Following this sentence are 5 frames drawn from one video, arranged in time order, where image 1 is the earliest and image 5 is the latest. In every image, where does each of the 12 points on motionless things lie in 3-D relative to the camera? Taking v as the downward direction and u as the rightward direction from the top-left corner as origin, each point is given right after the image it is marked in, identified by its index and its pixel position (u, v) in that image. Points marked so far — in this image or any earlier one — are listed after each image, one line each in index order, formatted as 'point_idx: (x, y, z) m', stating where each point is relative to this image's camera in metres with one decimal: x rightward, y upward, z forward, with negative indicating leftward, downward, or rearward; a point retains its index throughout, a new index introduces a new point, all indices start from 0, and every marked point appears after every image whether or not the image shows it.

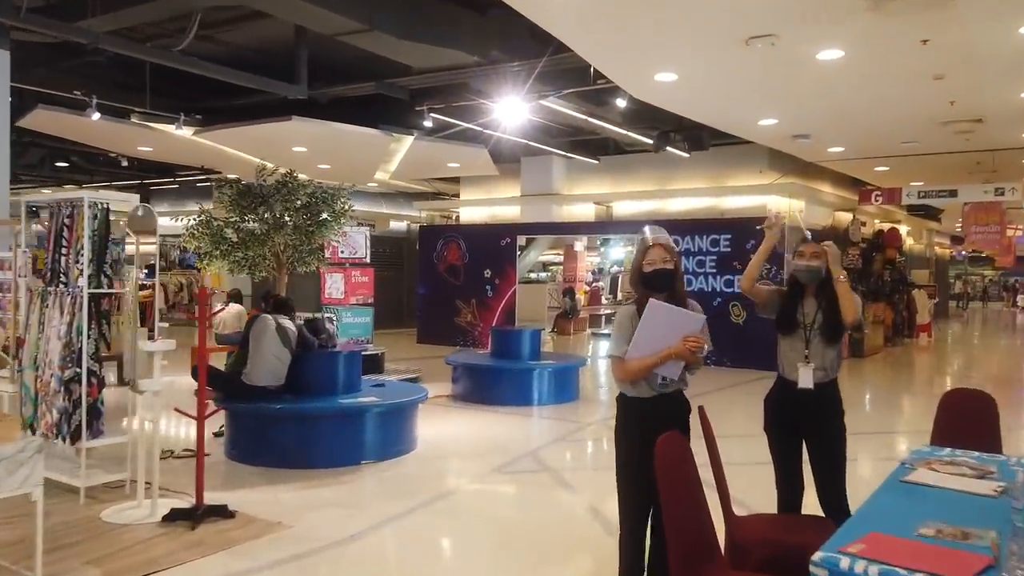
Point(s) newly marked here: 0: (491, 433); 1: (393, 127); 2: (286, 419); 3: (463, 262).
0: (-0.2, -1.3, +6.6) m
1: (-1.5, +2.0, +9.5) m
2: (-1.6, -0.9, +5.3) m
3: (-0.9, +0.5, +13.5) m
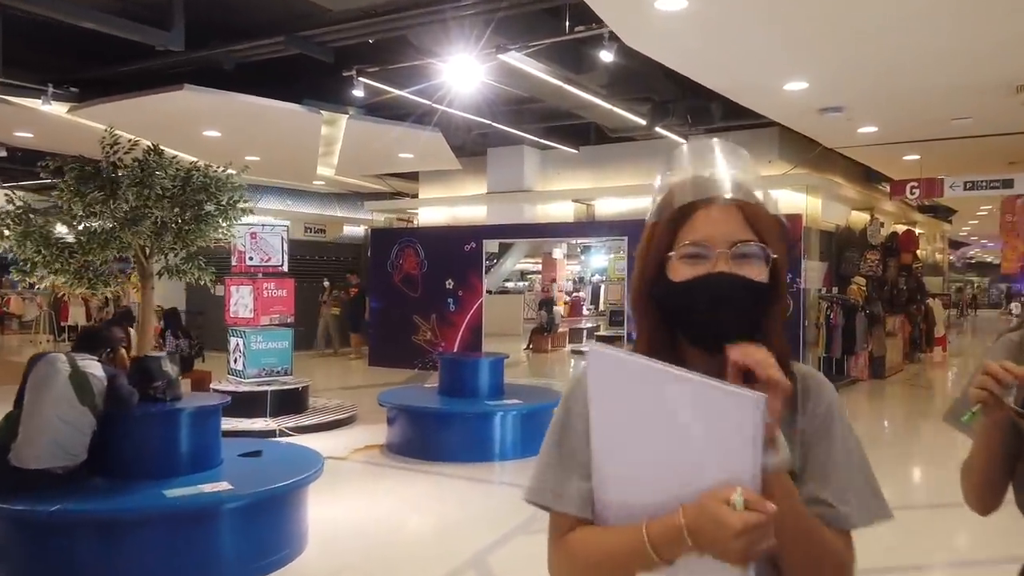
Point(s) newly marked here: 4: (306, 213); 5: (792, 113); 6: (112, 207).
0: (-0.5, -1.4, +4.6) m
1: (-1.9, +1.8, +7.6) m
2: (-1.9, -1.0, +3.3) m
3: (-1.4, +0.3, +11.6) m
4: (-3.7, +1.3, +13.6) m
5: (+2.6, +1.6, +7.2) m
6: (-2.6, +0.5, +5.0) m
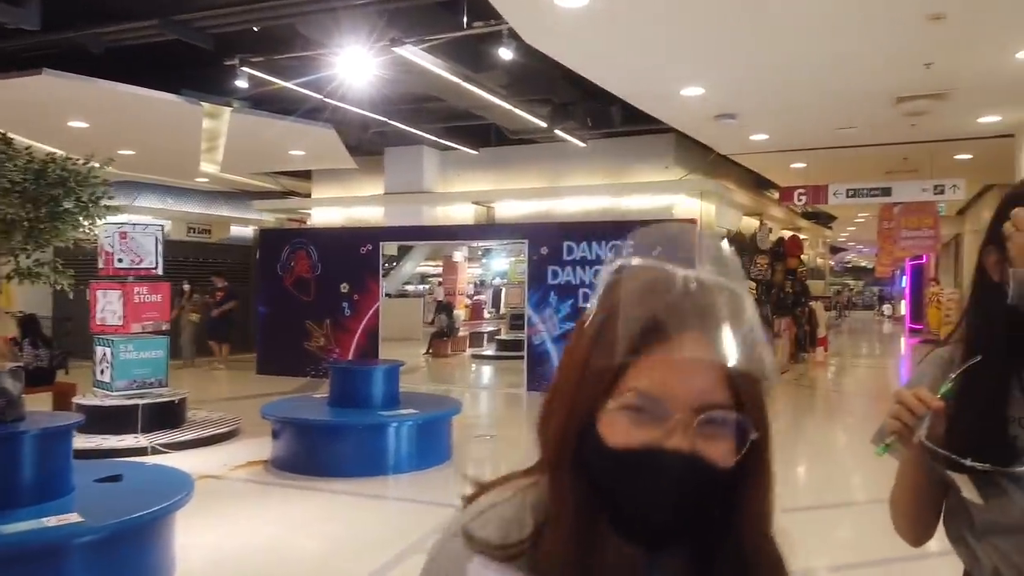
0: (-1.1, -1.4, +4.3) m
1: (-2.9, +1.8, +7.1) m
2: (-2.3, -1.0, +2.8) m
3: (-2.9, +0.2, +11.1) m
4: (-5.4, +1.3, +12.8) m
5: (+1.7, +1.6, +7.2) m
6: (-3.3, +0.5, +4.4) m
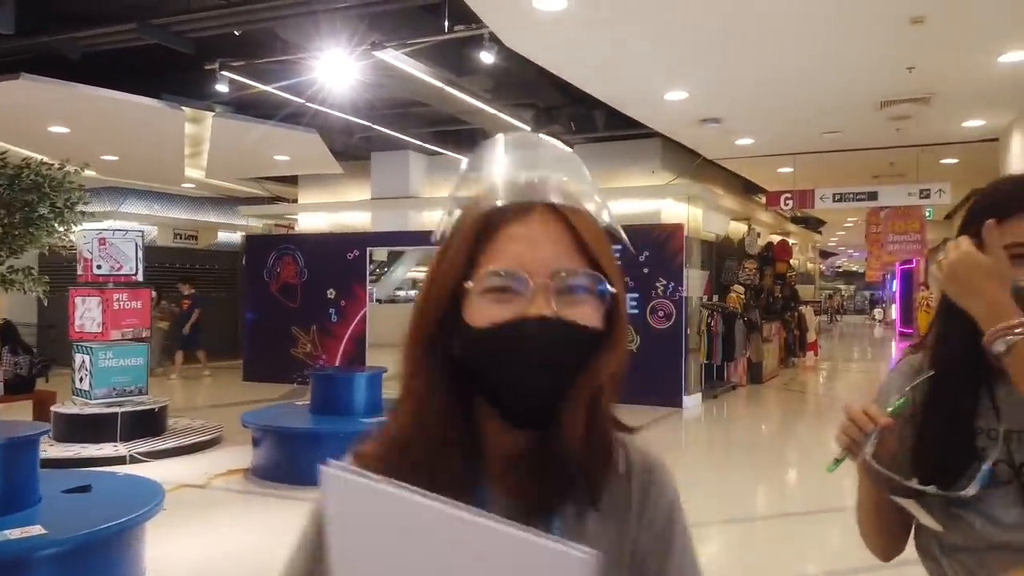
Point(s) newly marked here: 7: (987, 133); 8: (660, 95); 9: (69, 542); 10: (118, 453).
0: (-1.2, -1.4, +4.2) m
1: (-3.0, +1.7, +7.0) m
2: (-2.4, -1.1, +2.7) m
3: (-3.1, +0.1, +11.0) m
4: (-5.6, +1.2, +12.7) m
5: (+1.5, +1.6, +7.2) m
6: (-3.4, +0.5, +4.4) m
7: (+4.7, +1.5, +7.5) m
8: (+1.2, +1.6, +6.3) m
9: (-1.8, -1.0, +3.0) m
10: (-3.1, -1.3, +5.9) m
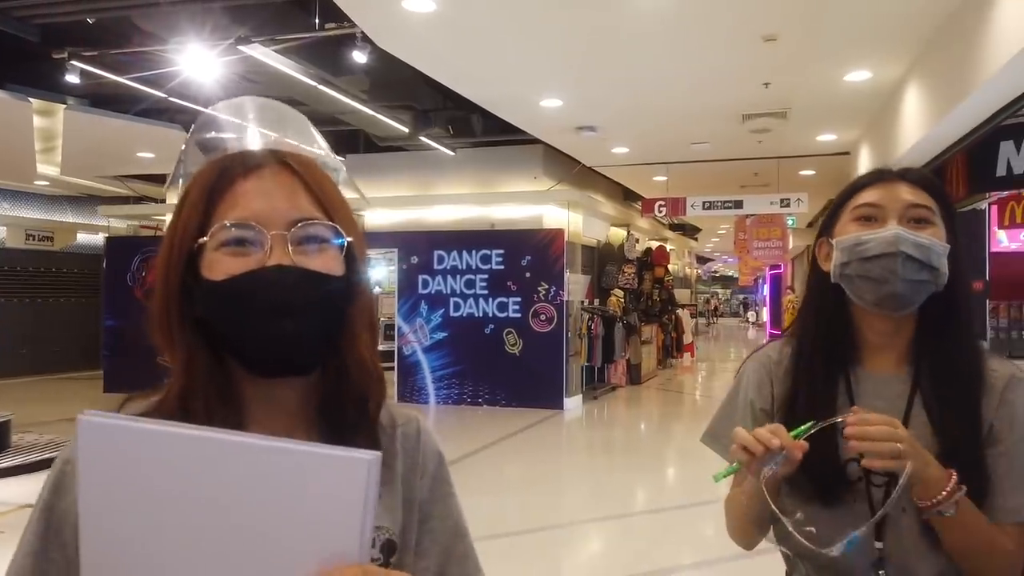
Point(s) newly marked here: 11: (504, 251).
0: (-1.9, -1.5, +4.0) m
1: (-4.1, +1.7, +6.5) m
2: (-2.9, -1.1, +2.3) m
3: (-4.7, +0.1, +10.4) m
4: (-7.5, +1.1, +11.8) m
5: (+0.4, +1.5, +7.3) m
6: (-4.1, +0.4, +3.8) m
7: (+3.4, +1.5, +8.1) m
8: (+0.2, +1.5, +6.4) m
9: (-2.3, -1.0, +2.7) m
10: (-4.0, -1.3, +5.4) m
11: (-0.1, +0.4, +9.2) m
